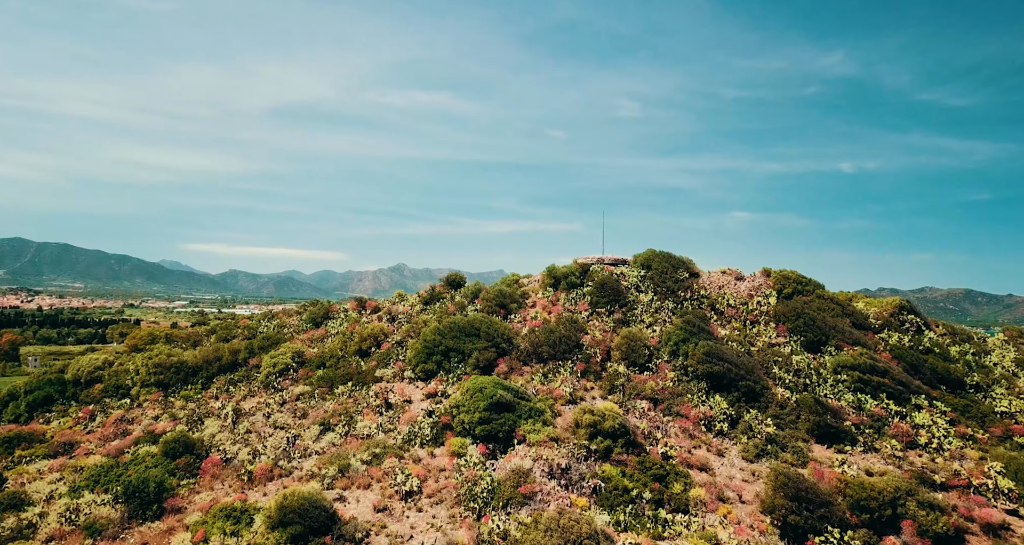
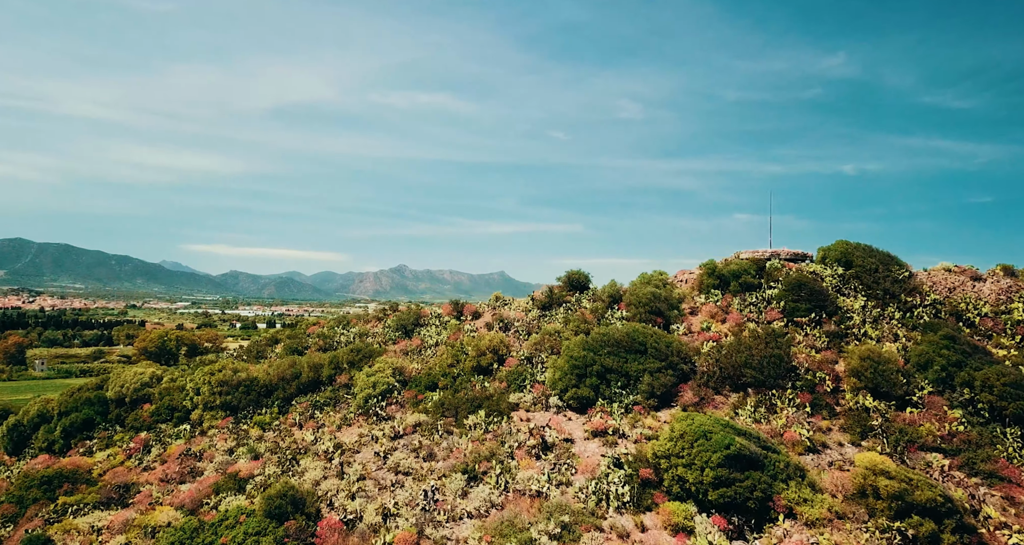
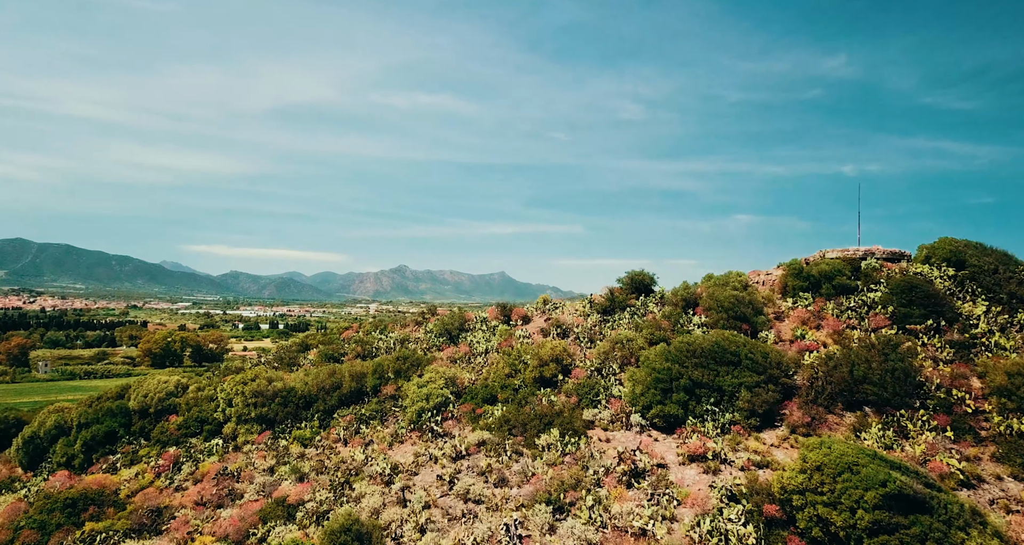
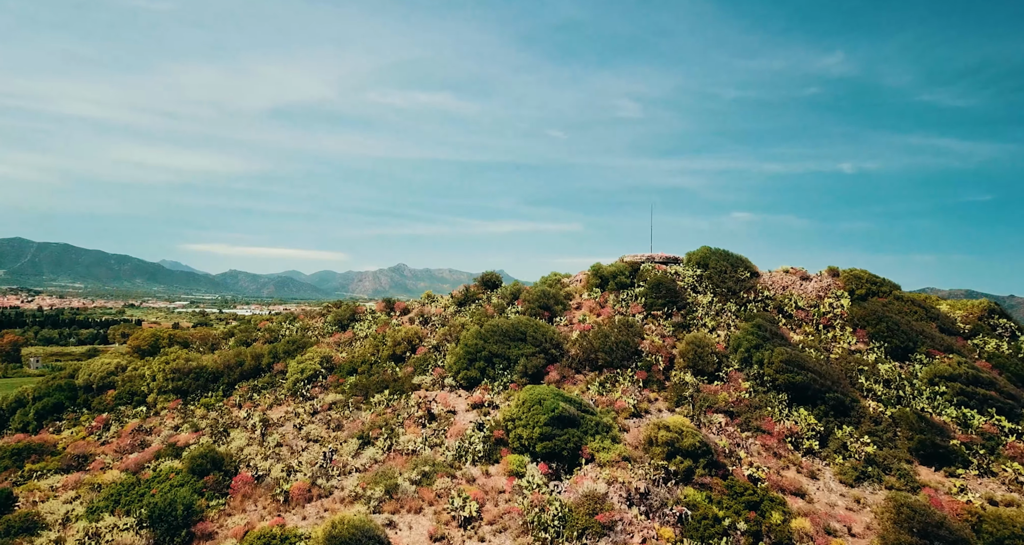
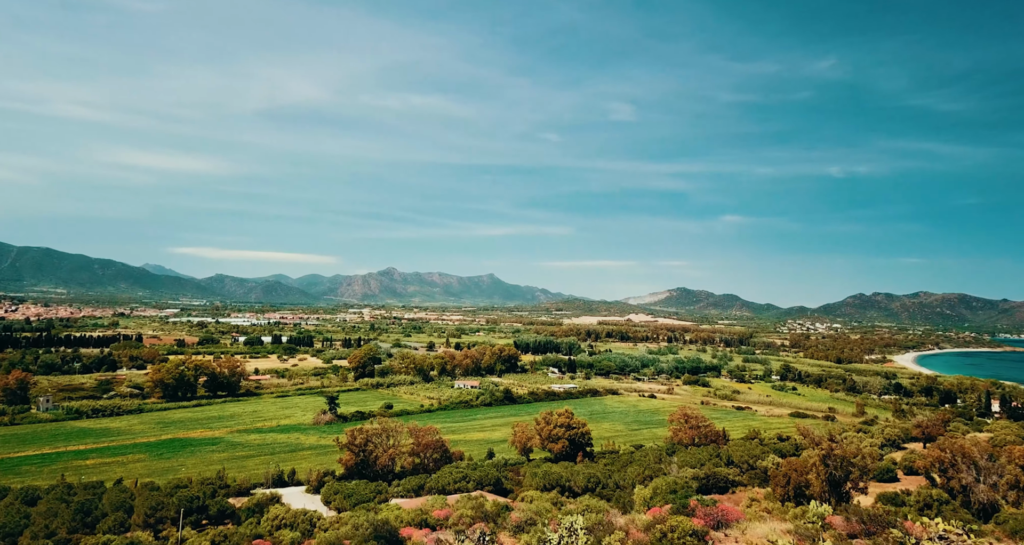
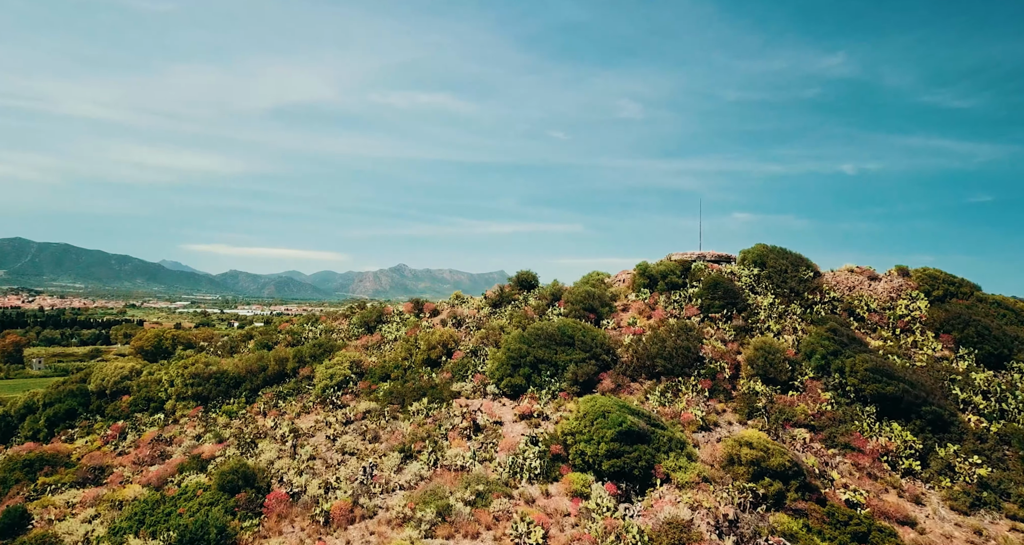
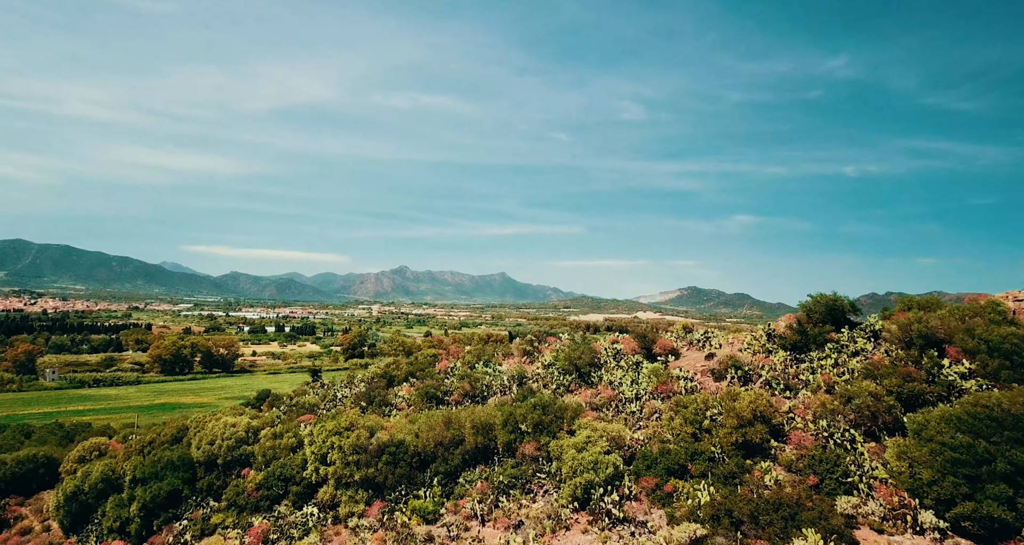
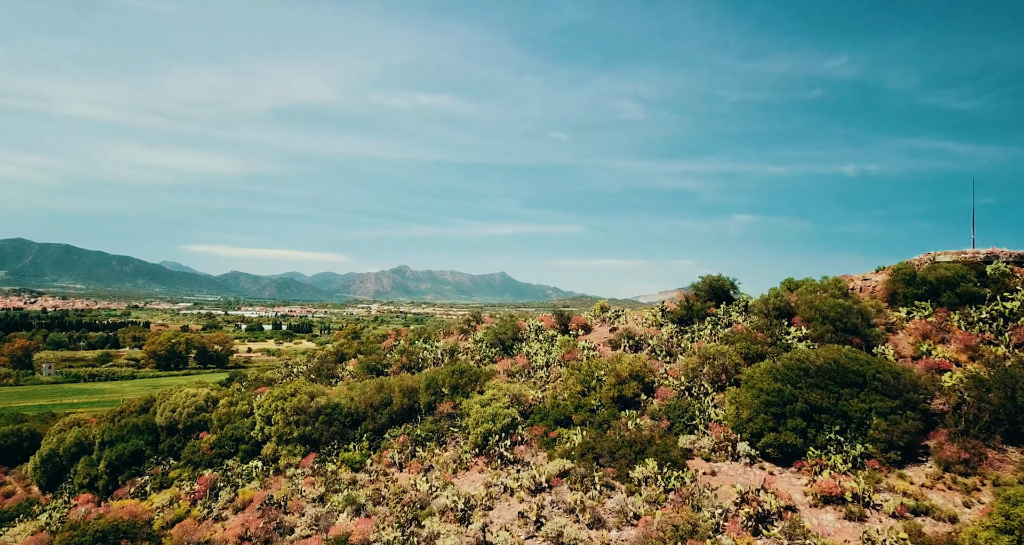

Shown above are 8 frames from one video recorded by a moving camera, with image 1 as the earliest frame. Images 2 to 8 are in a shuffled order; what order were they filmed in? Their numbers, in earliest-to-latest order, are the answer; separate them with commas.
4, 6, 2, 3, 8, 7, 5
